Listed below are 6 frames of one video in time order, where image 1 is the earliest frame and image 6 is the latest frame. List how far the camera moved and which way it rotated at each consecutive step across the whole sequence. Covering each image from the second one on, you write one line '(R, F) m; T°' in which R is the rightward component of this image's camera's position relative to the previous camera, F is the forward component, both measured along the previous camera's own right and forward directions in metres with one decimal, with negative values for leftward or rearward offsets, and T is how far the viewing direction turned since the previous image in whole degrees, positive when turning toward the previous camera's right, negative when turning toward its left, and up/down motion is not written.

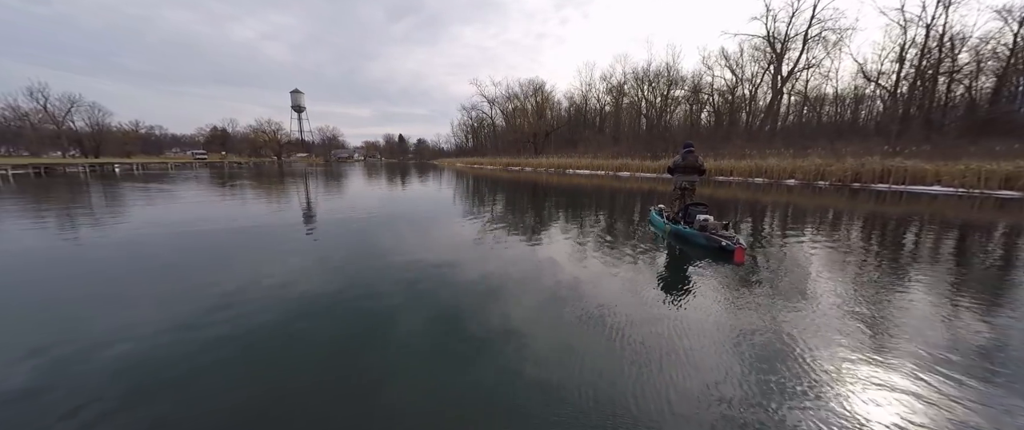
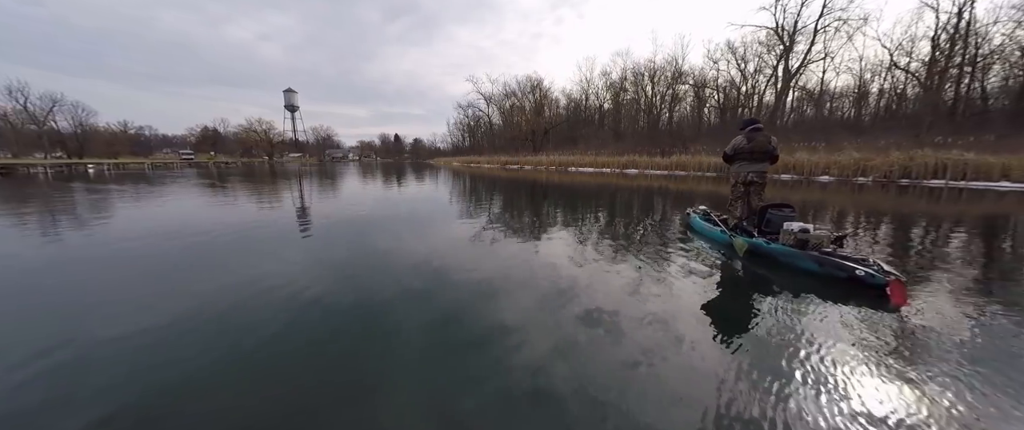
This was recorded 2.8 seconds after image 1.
(-0.1, +0.9) m; 0°
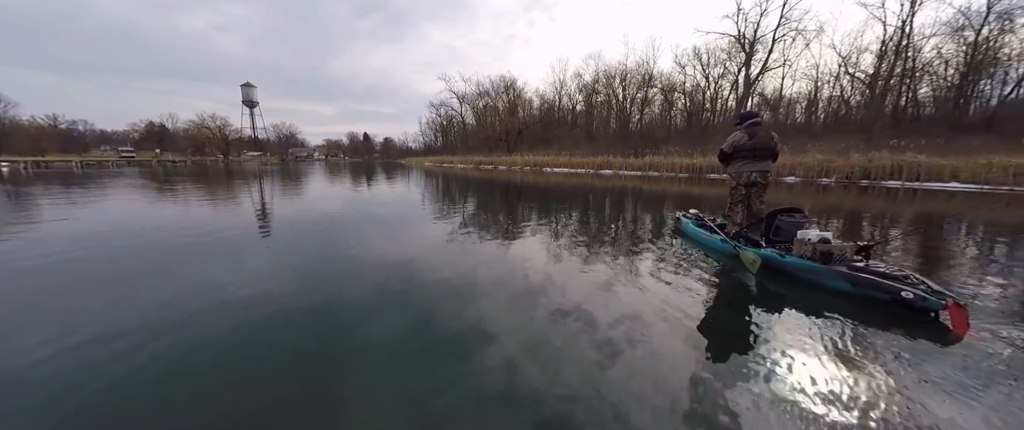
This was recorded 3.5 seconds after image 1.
(0.0, +0.3) m; +4°
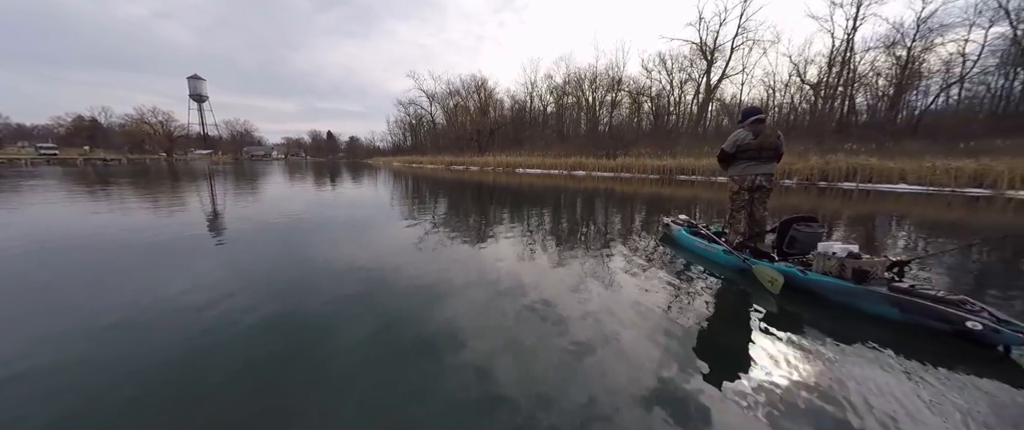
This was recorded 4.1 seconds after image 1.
(-0.1, +0.2) m; +5°
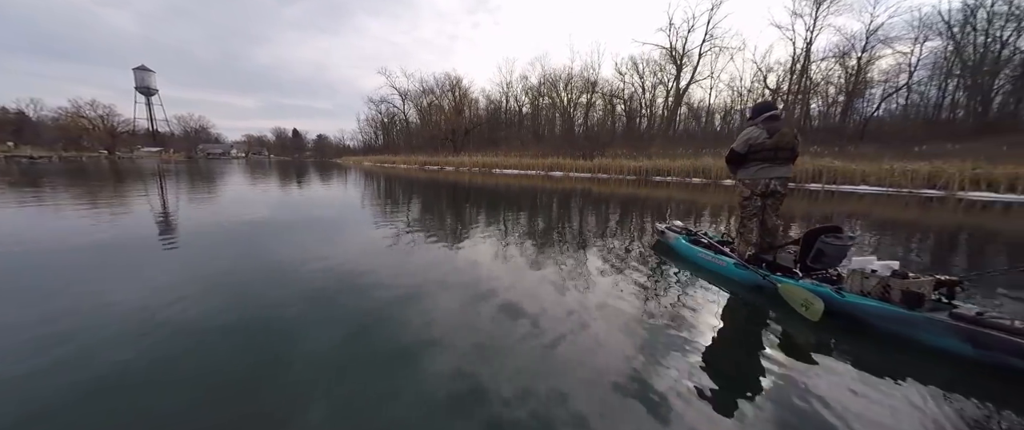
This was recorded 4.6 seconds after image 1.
(-0.1, +0.2) m; +4°
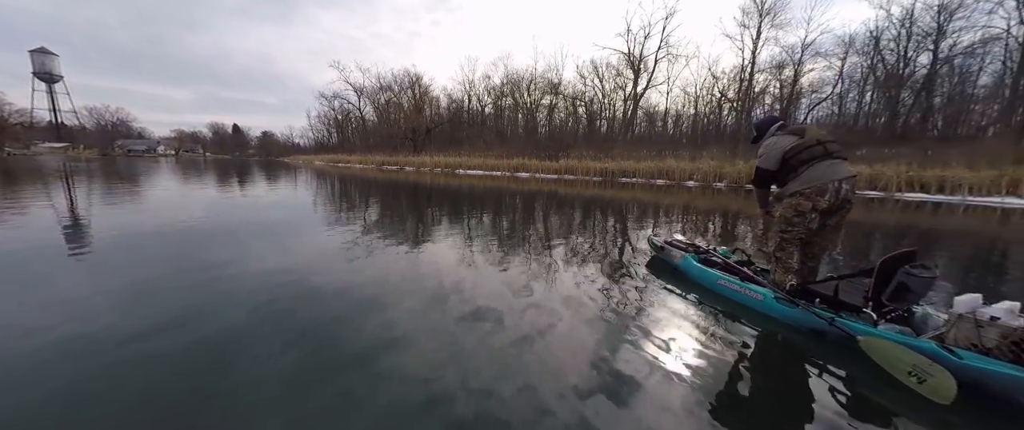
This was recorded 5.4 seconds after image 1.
(-0.1, +0.3) m; +6°
